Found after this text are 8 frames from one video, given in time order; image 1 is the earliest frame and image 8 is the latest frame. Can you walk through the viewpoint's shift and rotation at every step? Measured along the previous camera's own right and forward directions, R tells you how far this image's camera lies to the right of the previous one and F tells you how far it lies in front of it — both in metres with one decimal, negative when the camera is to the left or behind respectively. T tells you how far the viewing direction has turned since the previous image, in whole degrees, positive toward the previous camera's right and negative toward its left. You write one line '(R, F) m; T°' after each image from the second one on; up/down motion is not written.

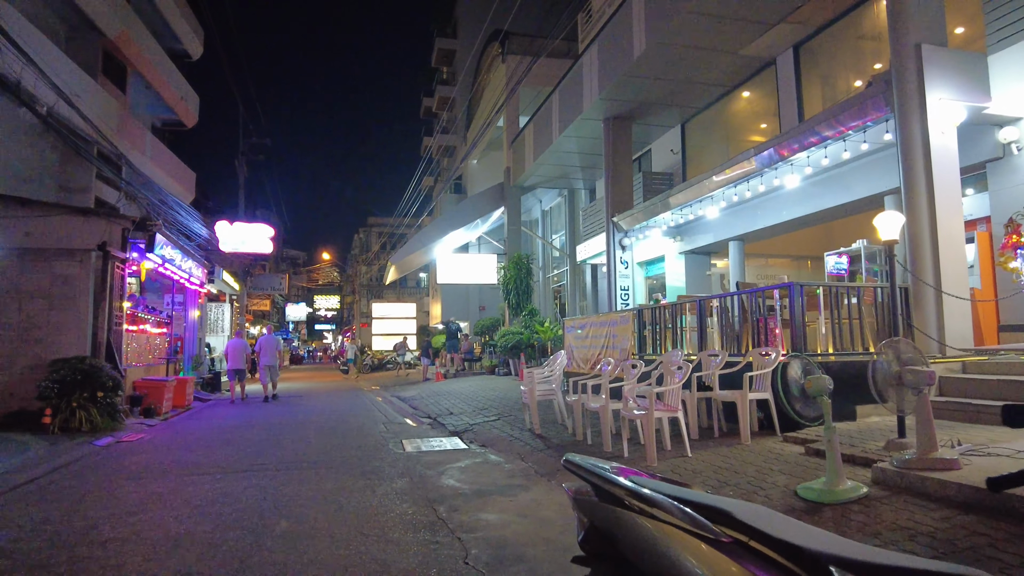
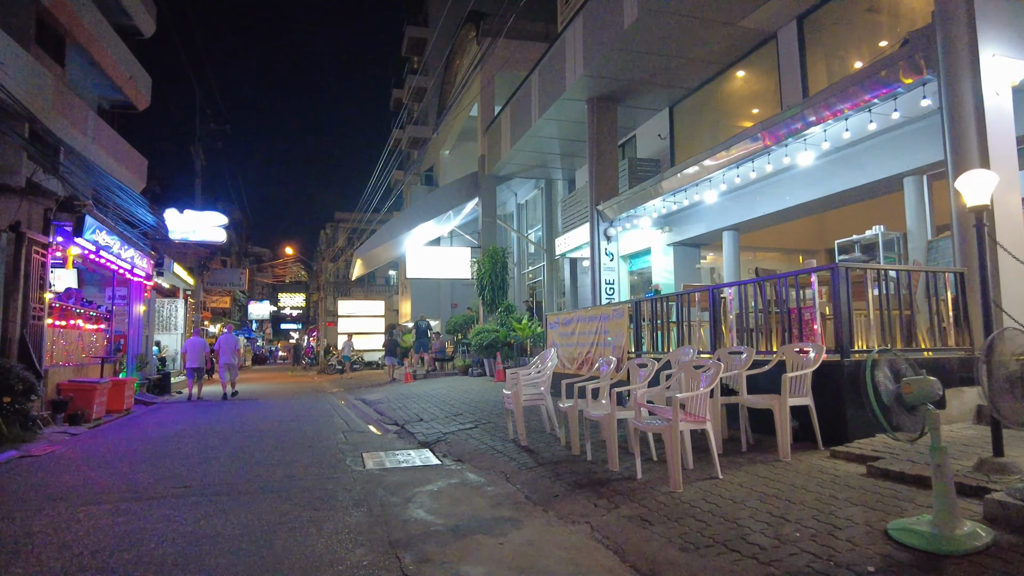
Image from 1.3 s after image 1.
(-0.1, +1.1) m; +2°
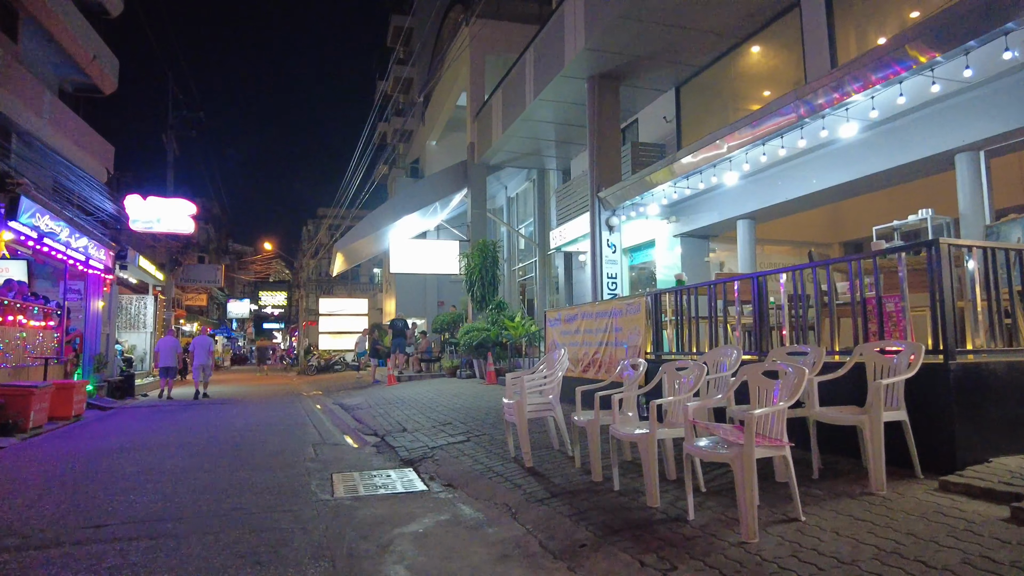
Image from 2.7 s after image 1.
(-0.1, +1.1) m; +1°
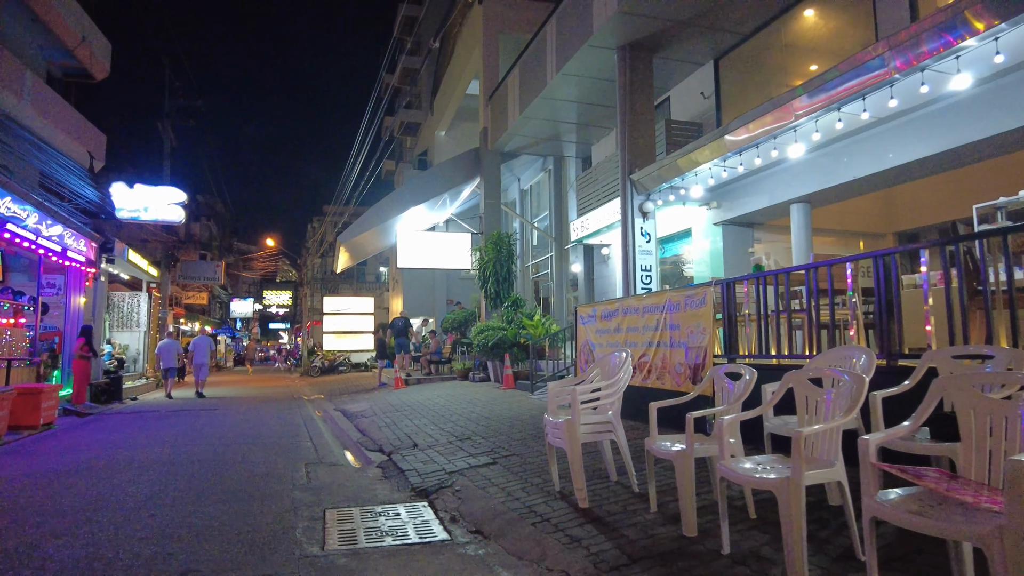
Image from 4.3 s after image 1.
(-0.3, +1.3) m; -1°
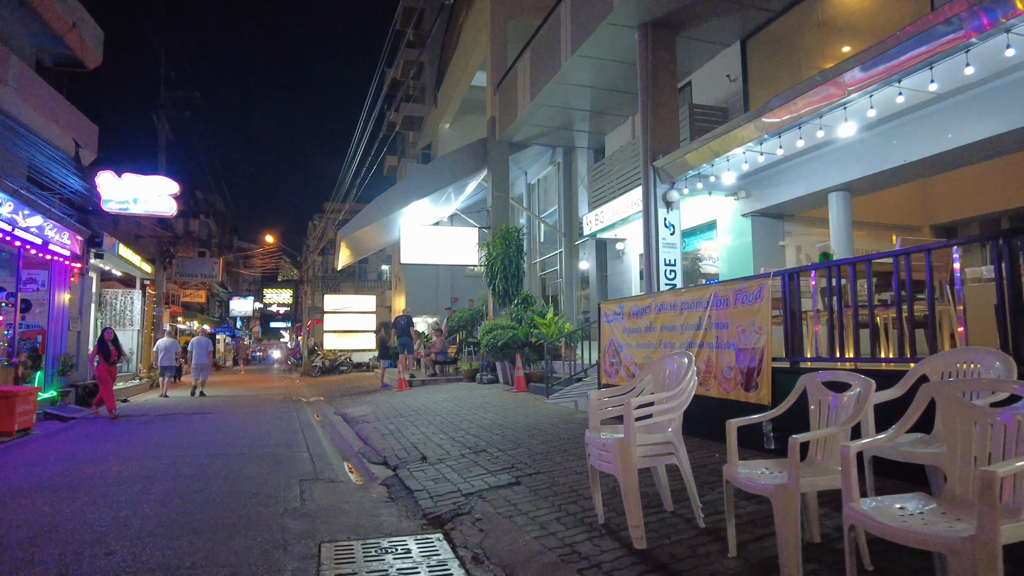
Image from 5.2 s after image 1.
(-0.2, +0.8) m; 0°
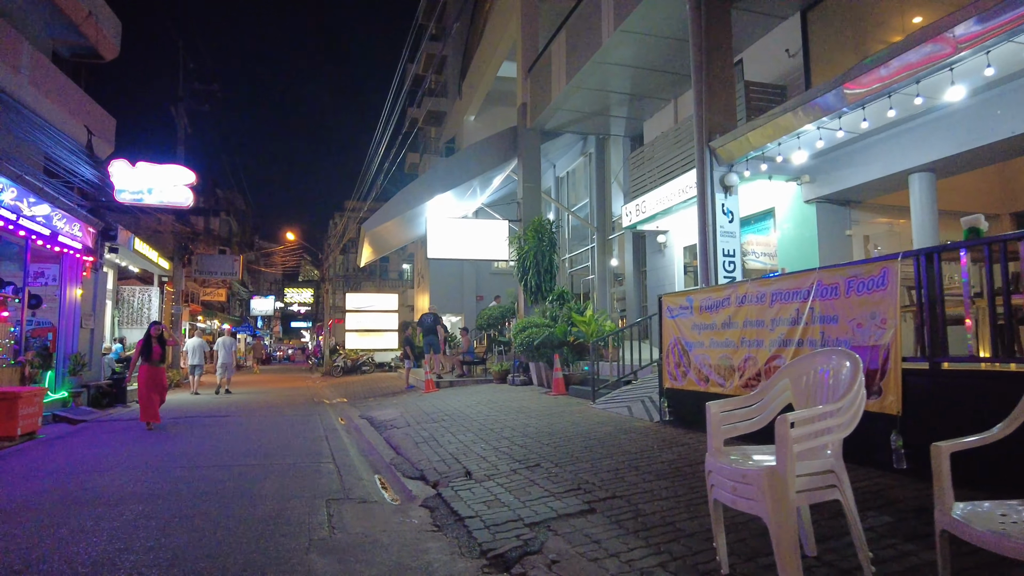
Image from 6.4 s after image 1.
(-0.3, +0.9) m; -2°
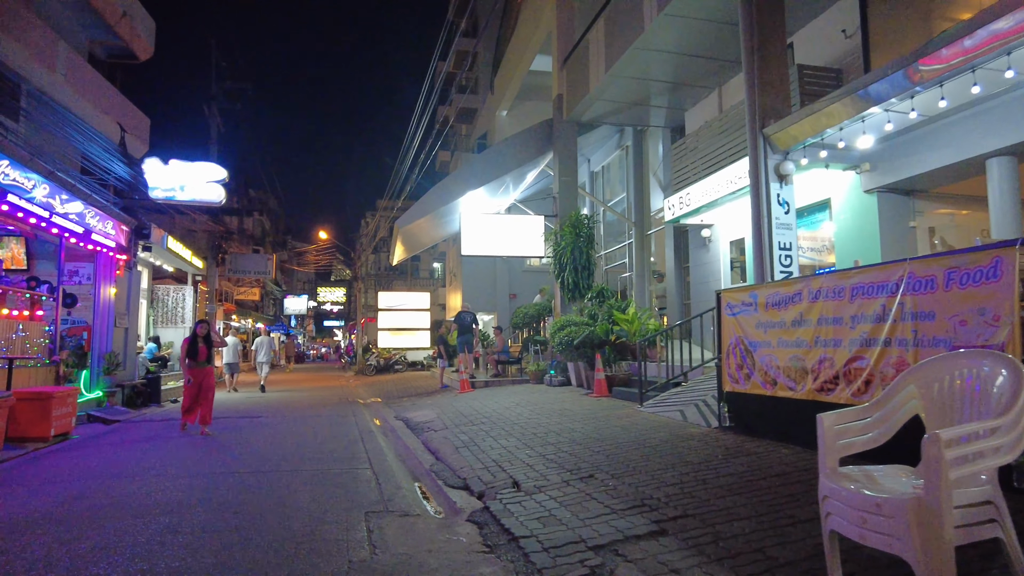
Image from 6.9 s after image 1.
(-0.2, +0.4) m; -2°
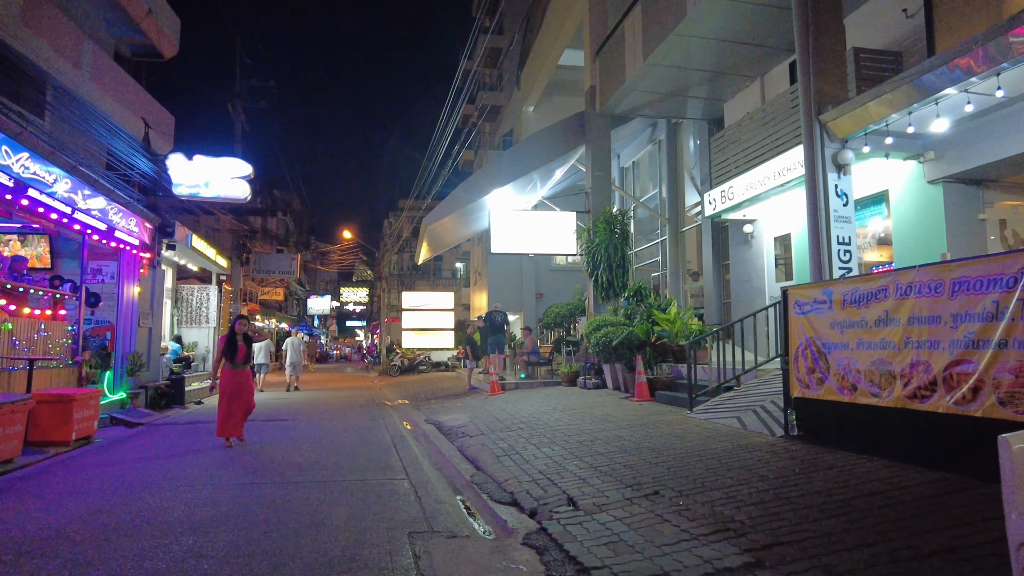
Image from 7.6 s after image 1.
(-0.2, +0.5) m; -2°
